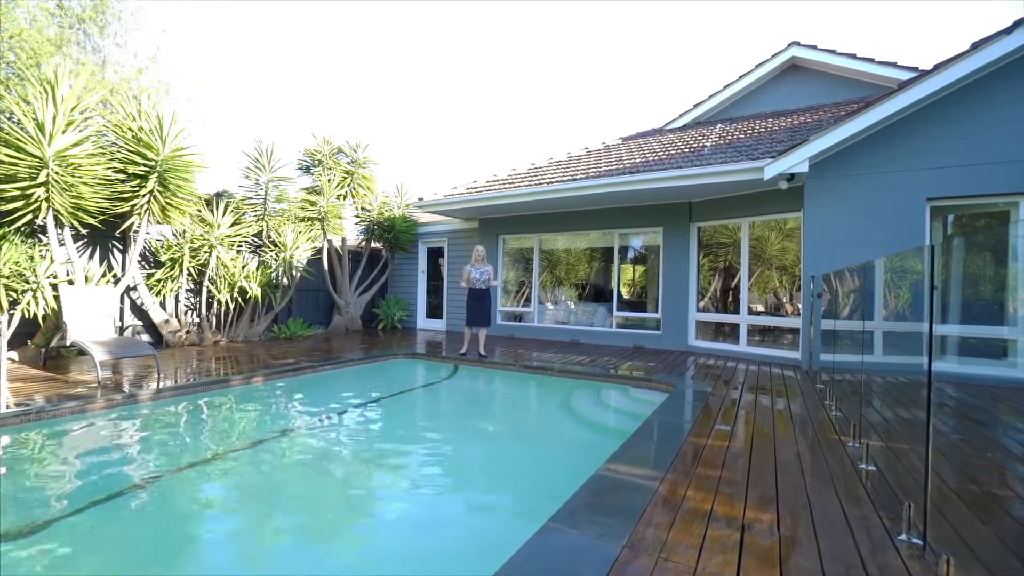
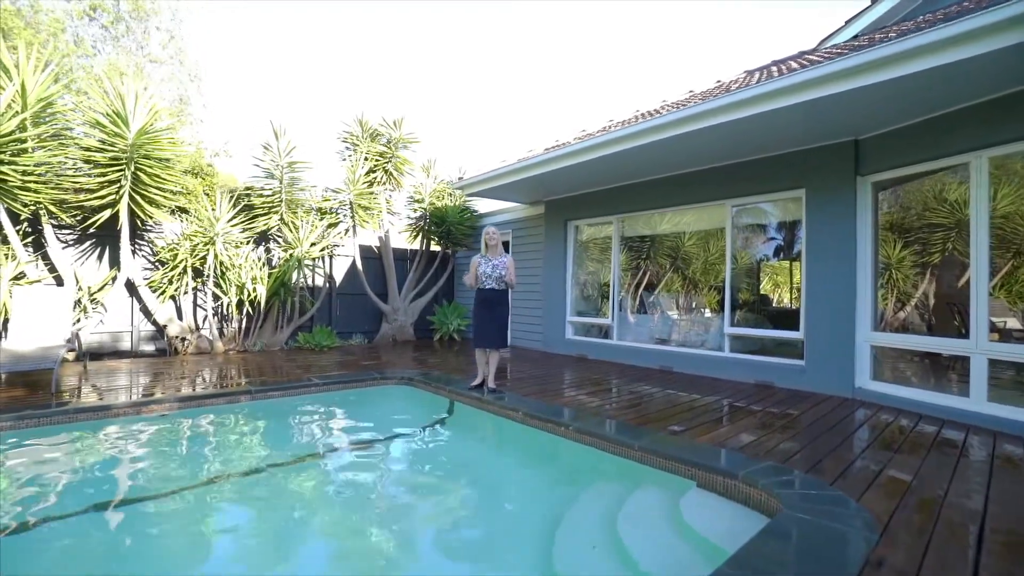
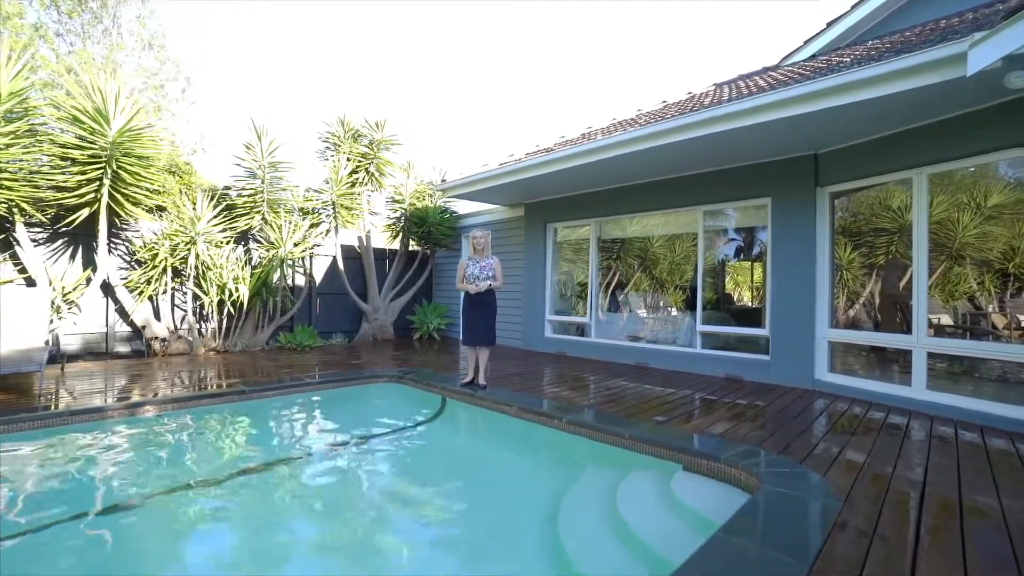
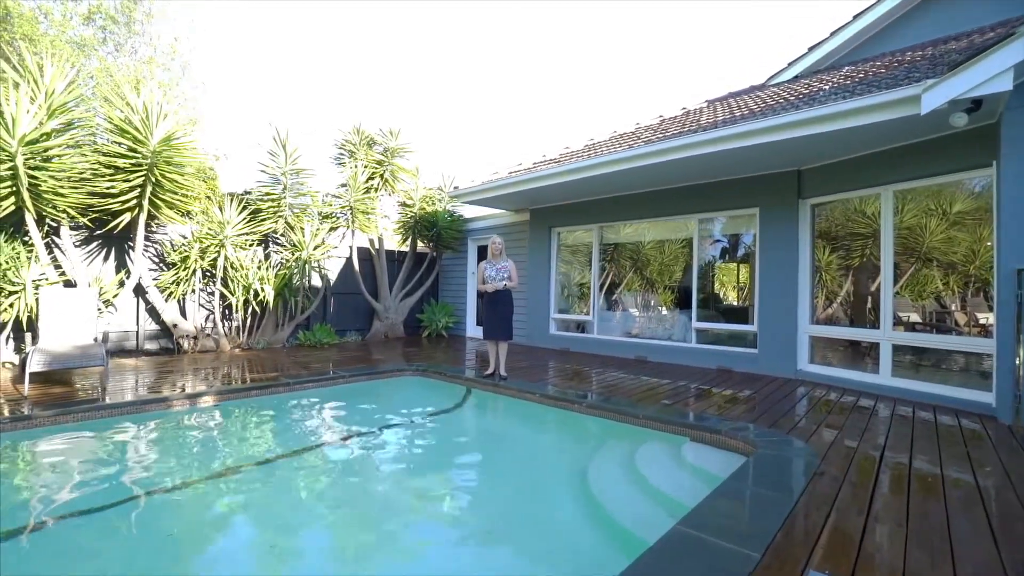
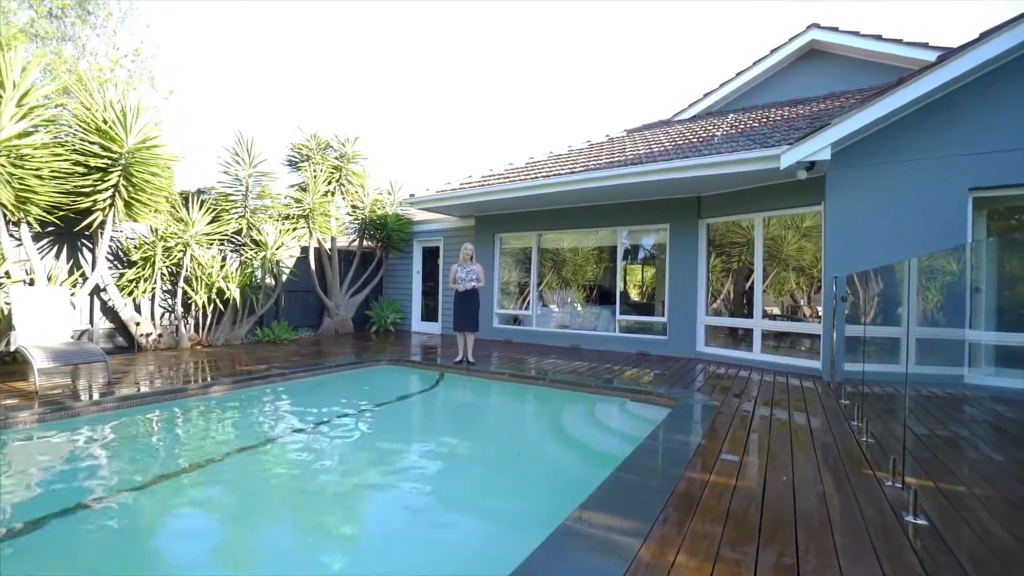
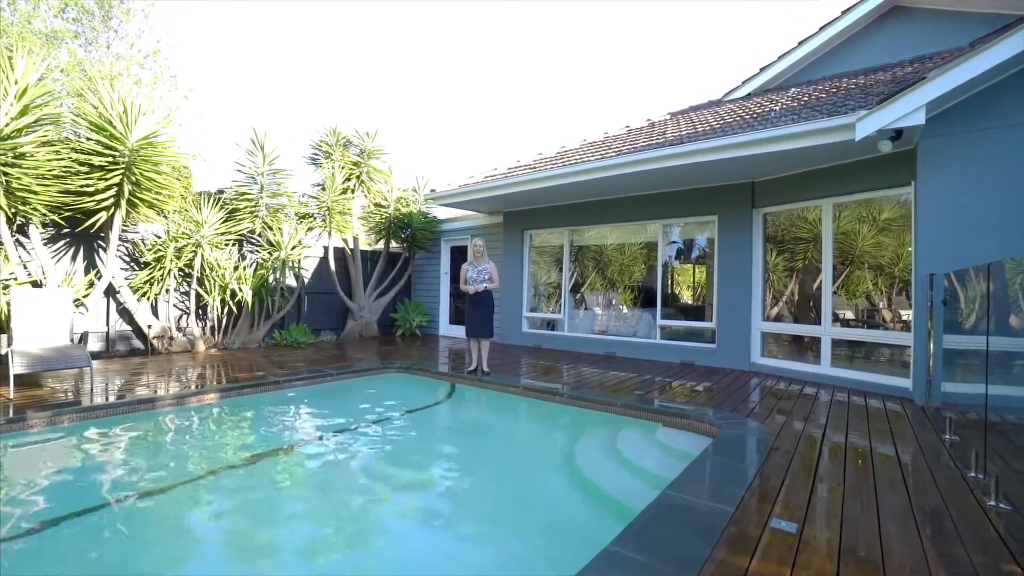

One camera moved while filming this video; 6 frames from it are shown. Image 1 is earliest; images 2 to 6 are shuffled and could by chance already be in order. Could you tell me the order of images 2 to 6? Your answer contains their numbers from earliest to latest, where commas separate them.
5, 6, 4, 3, 2
